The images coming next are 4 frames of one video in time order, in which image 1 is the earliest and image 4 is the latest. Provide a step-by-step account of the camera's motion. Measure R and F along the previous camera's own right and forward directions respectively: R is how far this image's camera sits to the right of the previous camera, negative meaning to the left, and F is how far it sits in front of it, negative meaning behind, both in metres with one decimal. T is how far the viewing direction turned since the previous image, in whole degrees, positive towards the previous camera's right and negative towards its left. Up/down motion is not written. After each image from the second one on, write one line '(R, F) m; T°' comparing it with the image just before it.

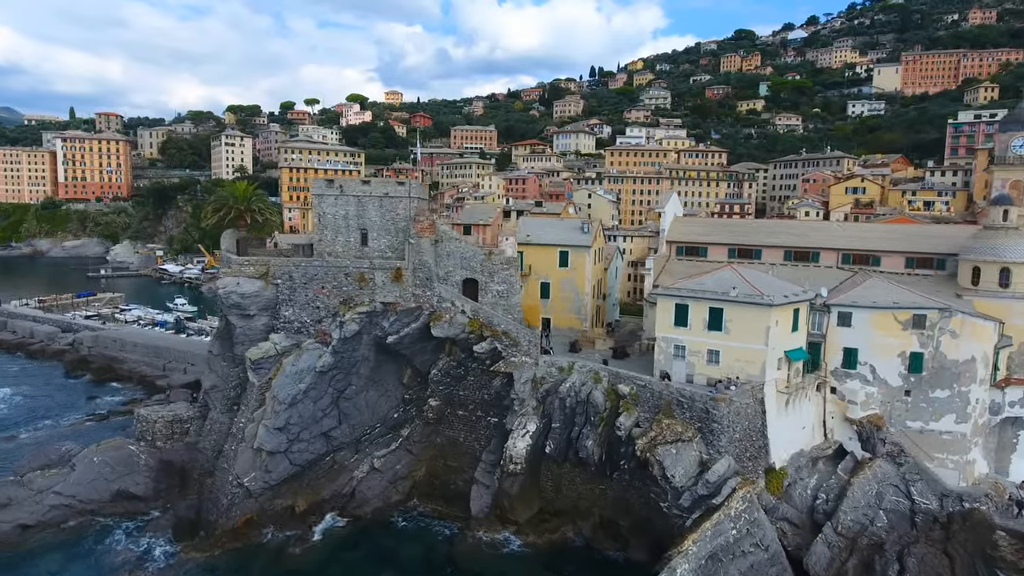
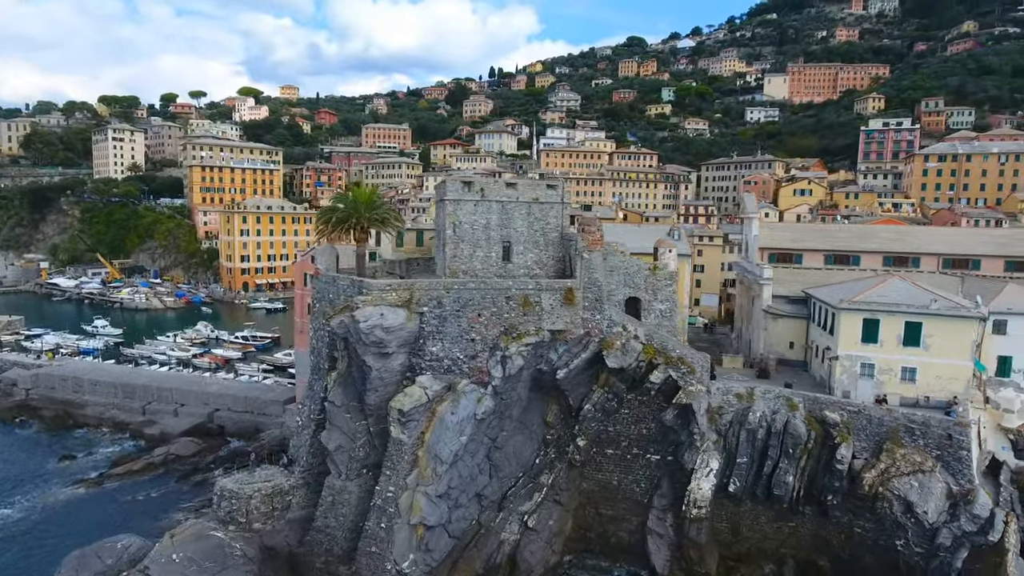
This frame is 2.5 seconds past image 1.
(-12.0, +5.7) m; +11°
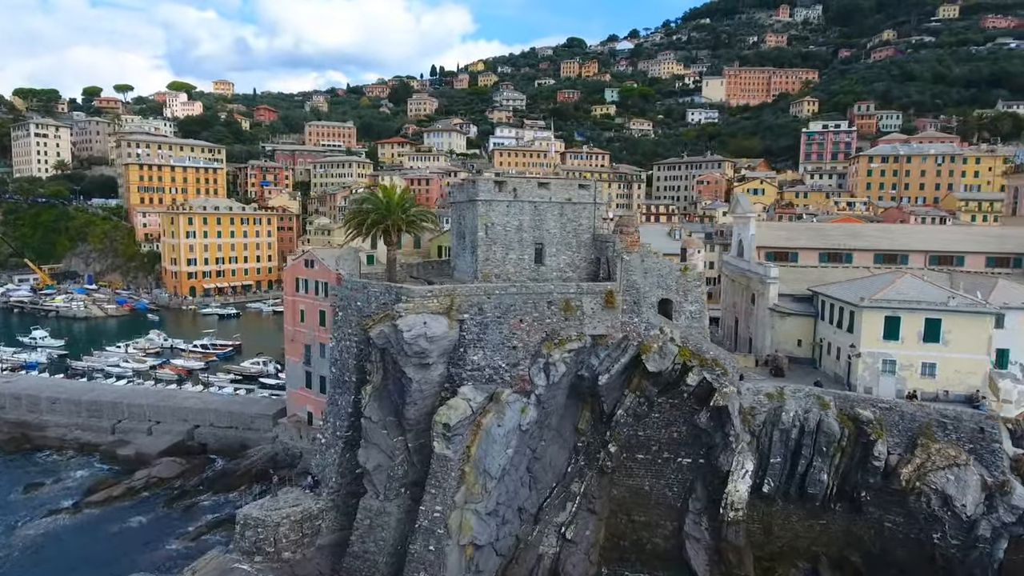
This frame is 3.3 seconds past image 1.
(-3.8, +1.2) m; +6°
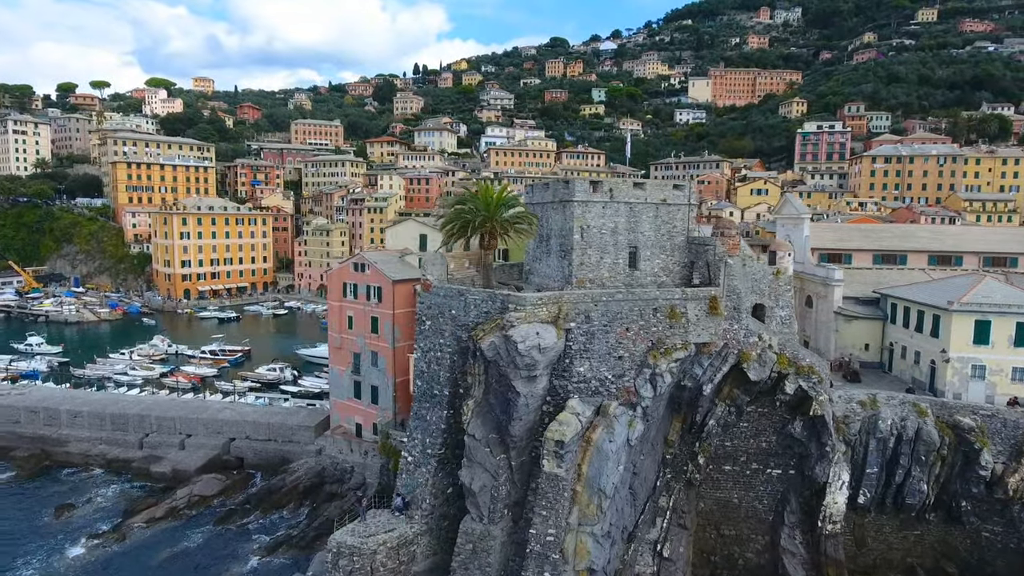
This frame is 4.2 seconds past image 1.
(-4.4, +1.5) m; +2°
